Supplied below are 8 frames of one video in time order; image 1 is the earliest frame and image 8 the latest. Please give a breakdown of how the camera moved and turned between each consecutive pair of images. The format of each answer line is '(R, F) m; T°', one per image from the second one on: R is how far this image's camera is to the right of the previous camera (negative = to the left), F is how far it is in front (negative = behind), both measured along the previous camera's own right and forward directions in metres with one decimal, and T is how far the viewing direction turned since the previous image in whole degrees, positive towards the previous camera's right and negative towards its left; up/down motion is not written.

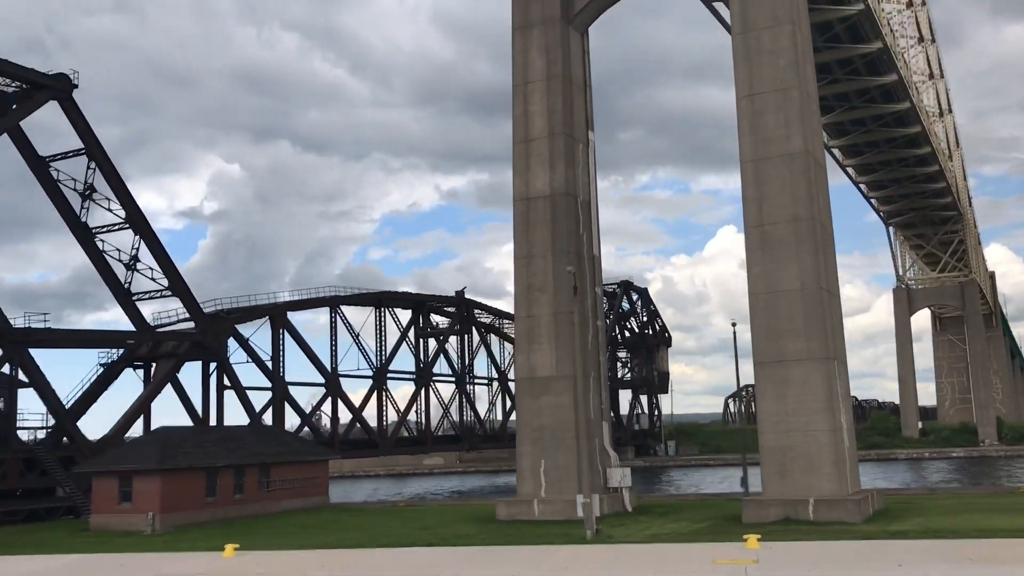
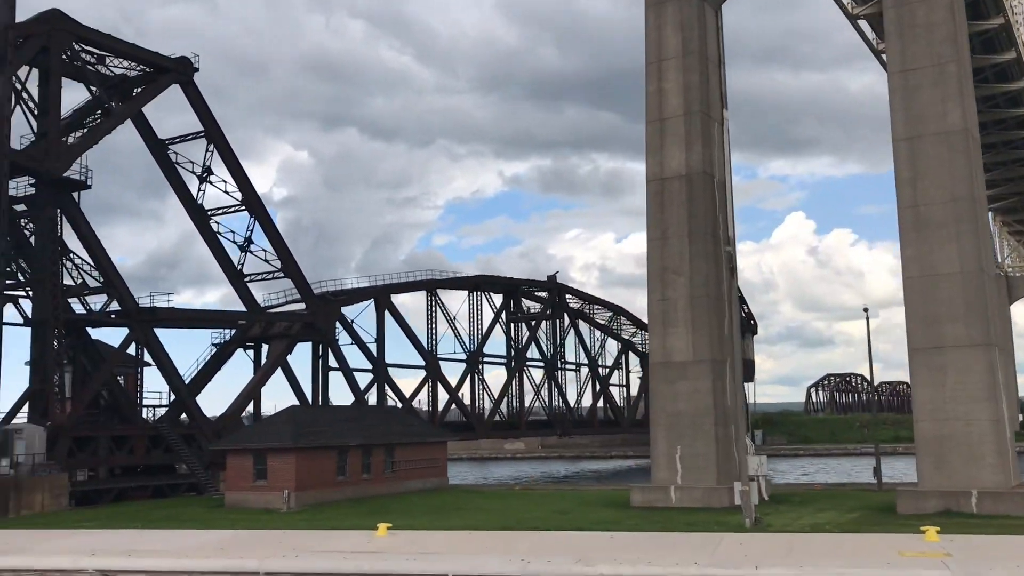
(-2.7, +0.5) m; -4°
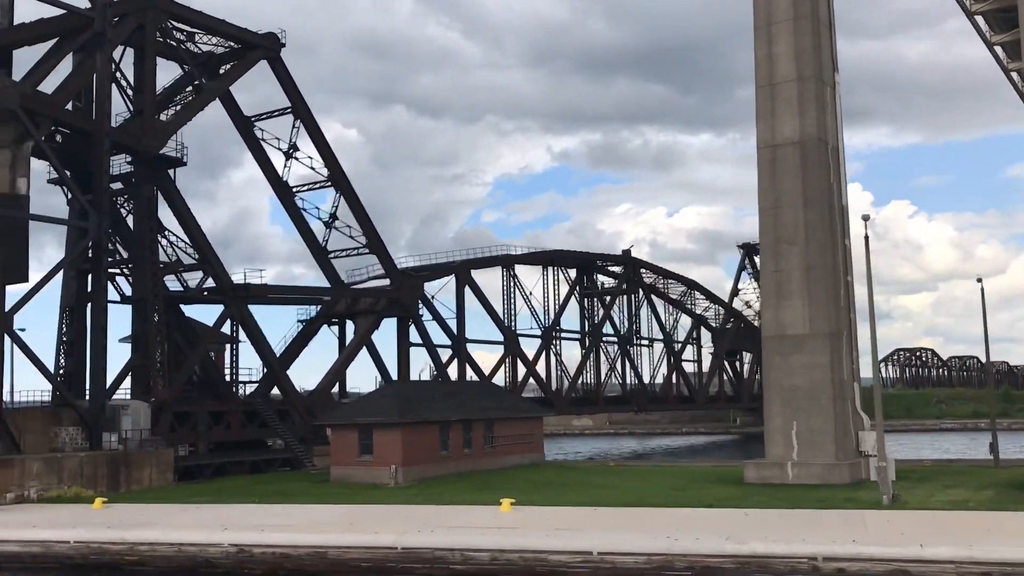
(-2.1, +0.6) m; -3°
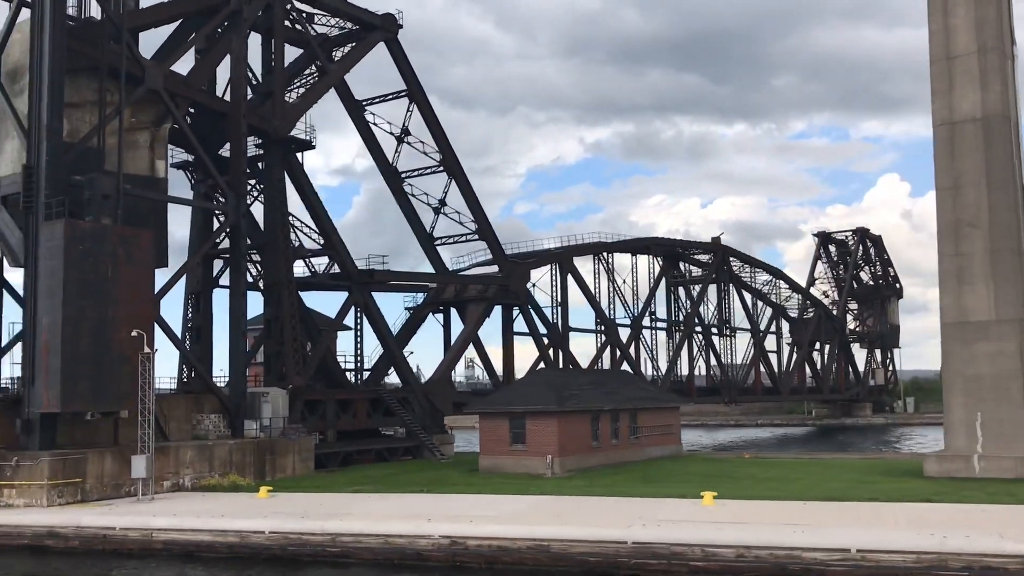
(-4.7, +1.1) m; -2°
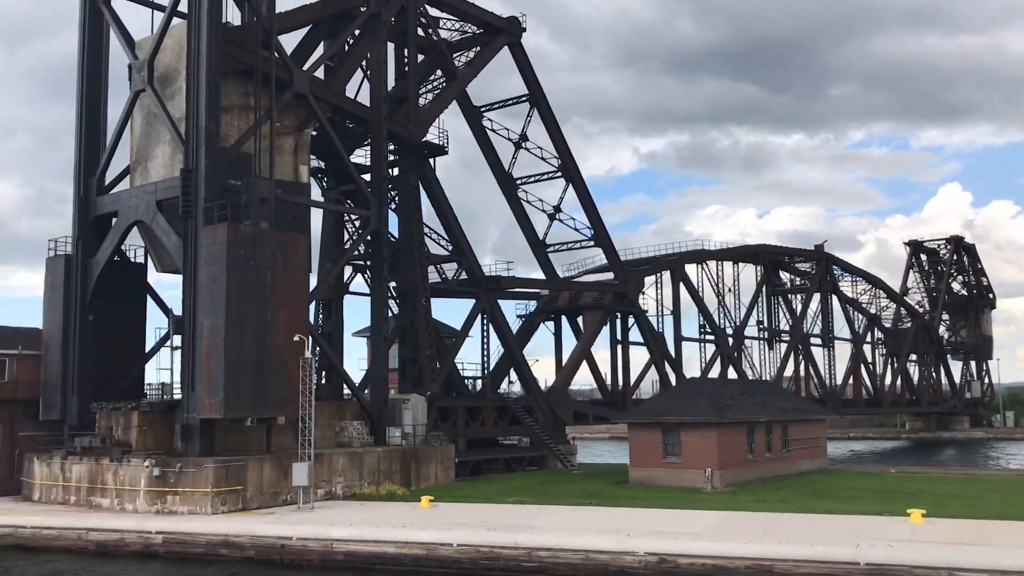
(-3.7, +0.9) m; -3°
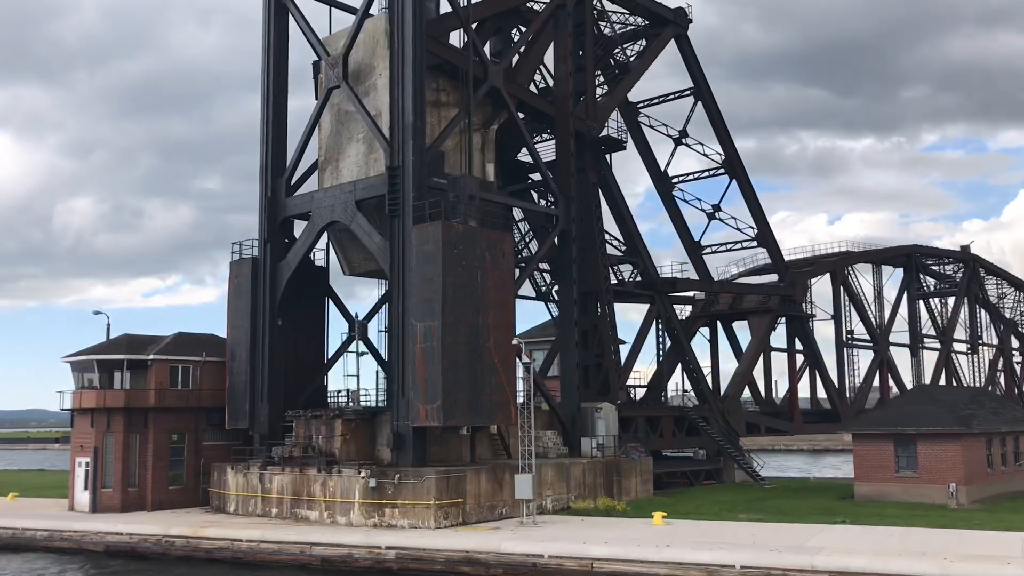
(-5.1, +1.9) m; -4°
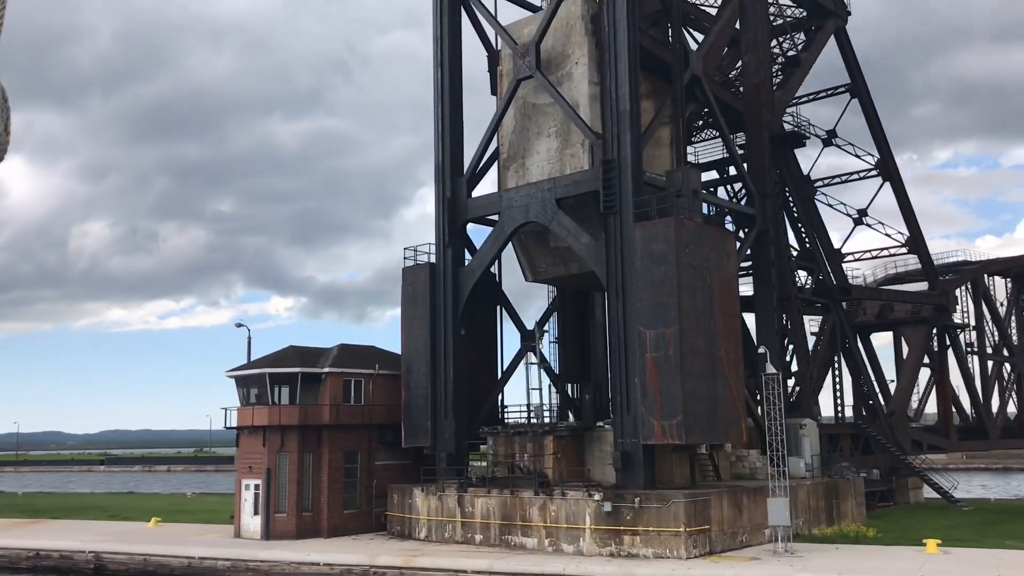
(-6.4, +2.6) m; -1°
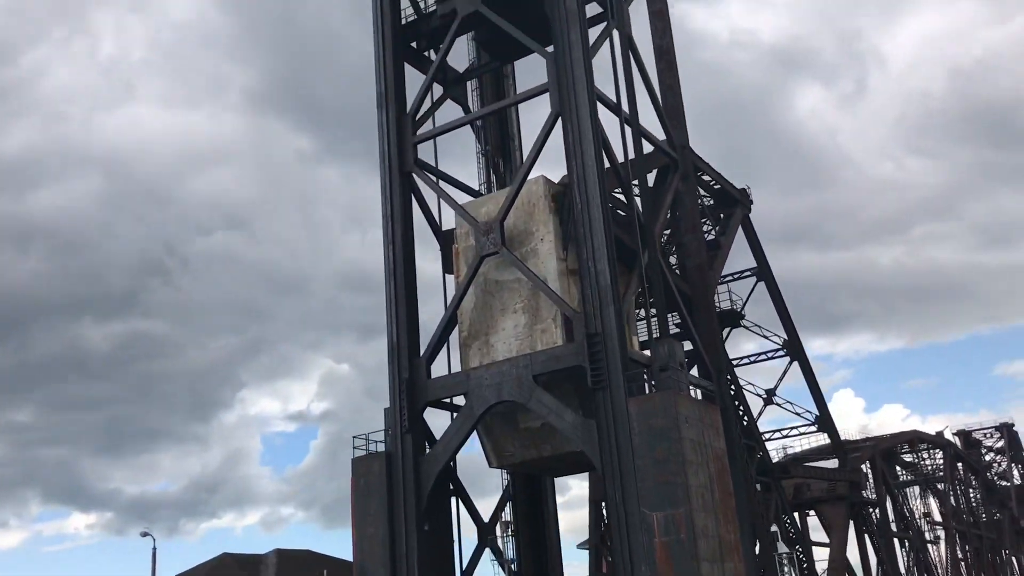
(-4.3, +2.1) m; +10°
